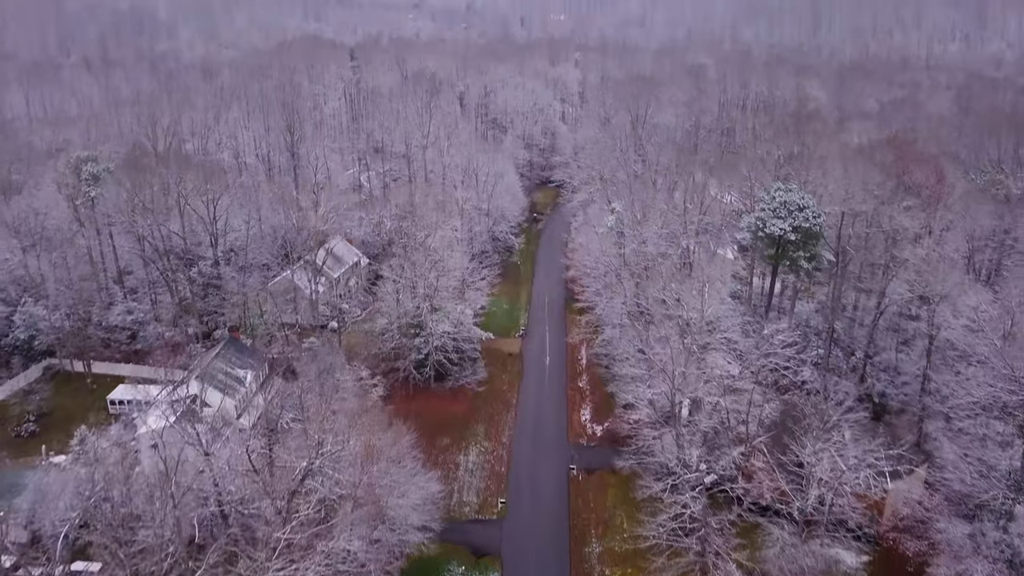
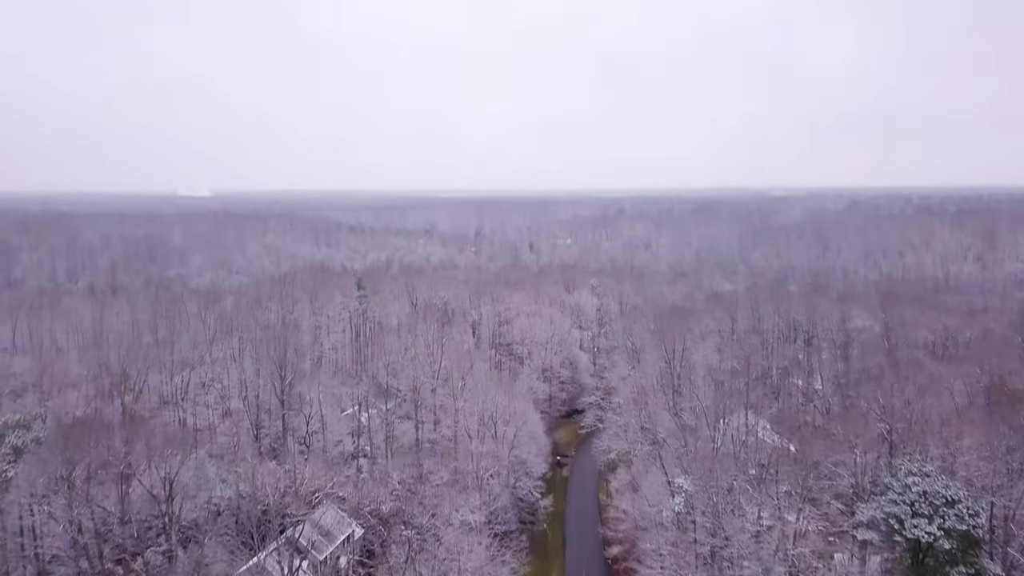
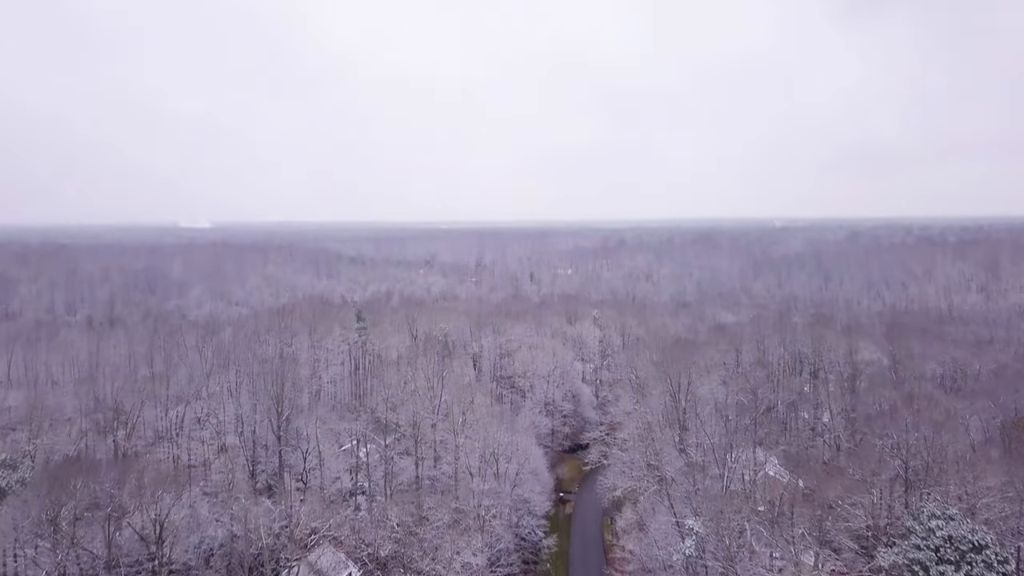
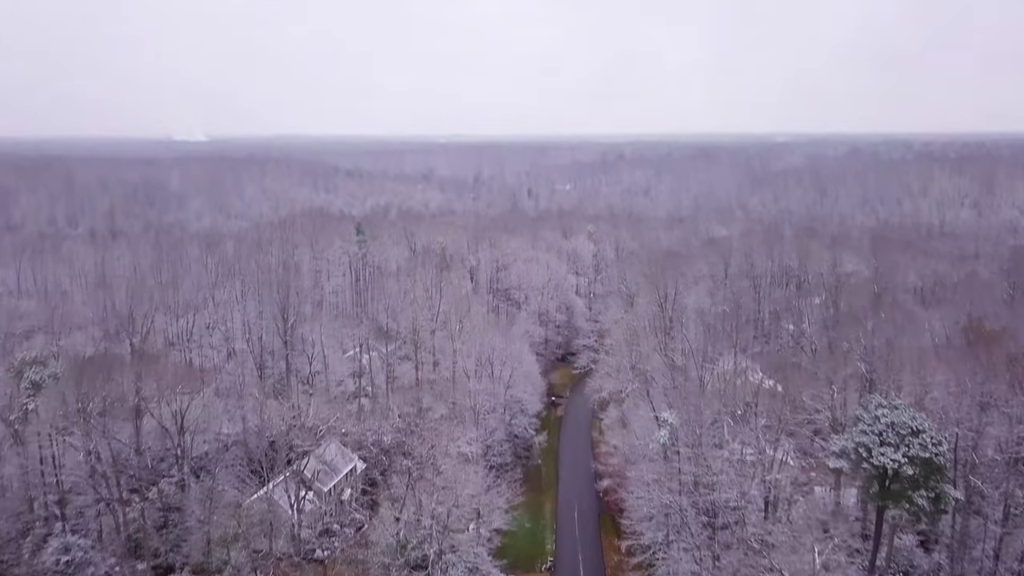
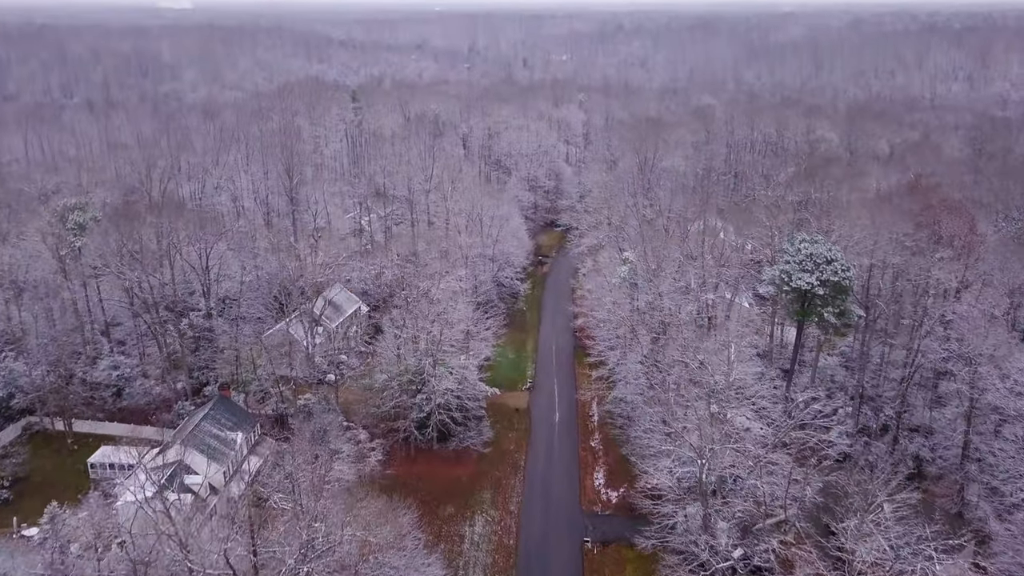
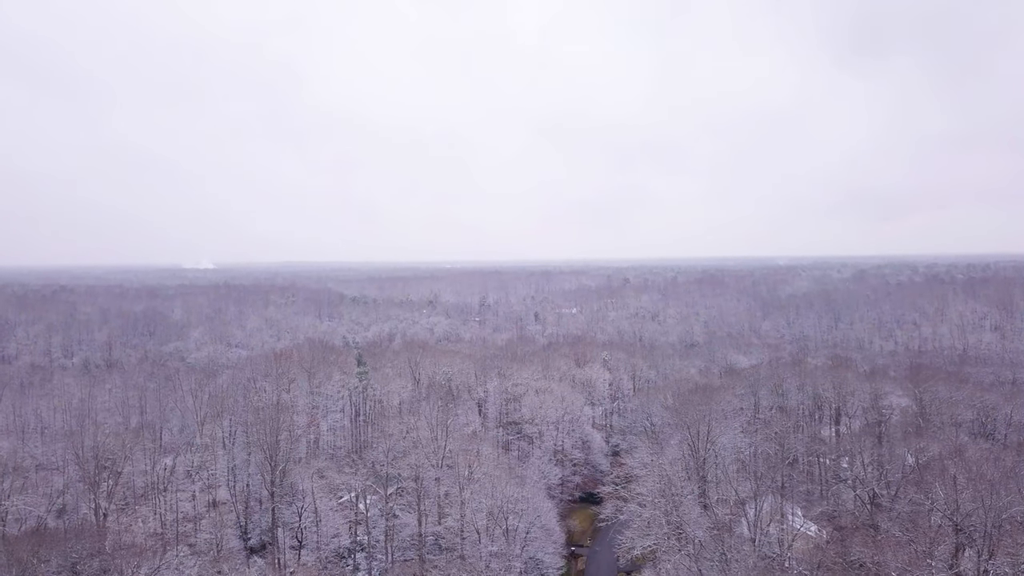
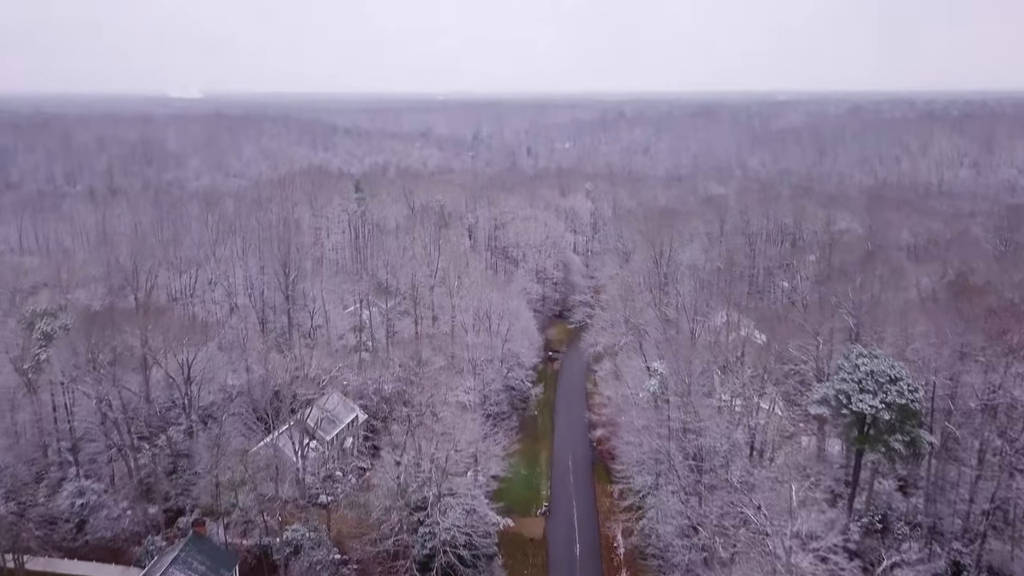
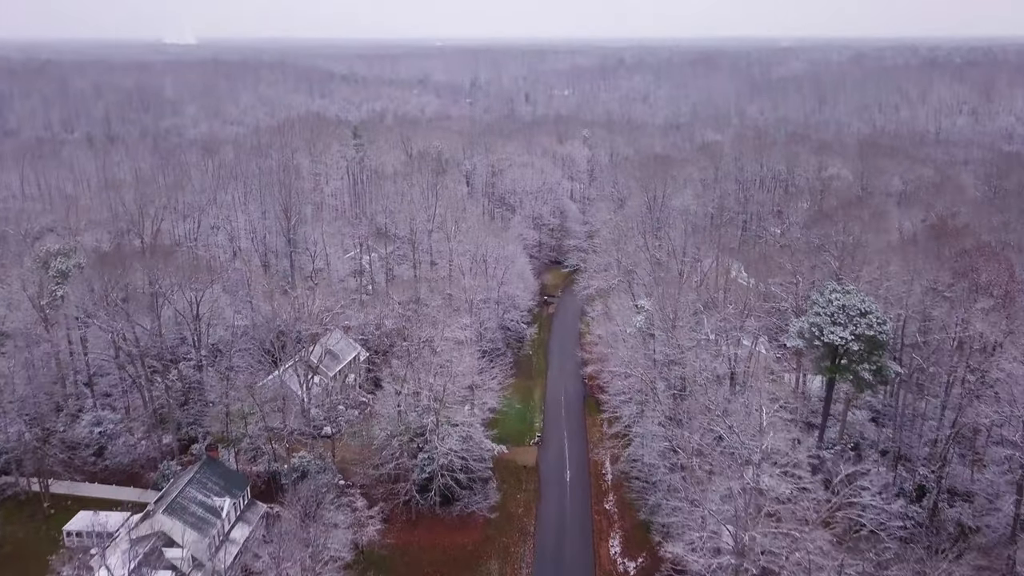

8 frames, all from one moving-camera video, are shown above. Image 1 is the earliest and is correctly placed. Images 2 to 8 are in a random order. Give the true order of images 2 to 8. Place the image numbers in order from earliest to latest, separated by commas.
5, 8, 7, 4, 2, 3, 6
